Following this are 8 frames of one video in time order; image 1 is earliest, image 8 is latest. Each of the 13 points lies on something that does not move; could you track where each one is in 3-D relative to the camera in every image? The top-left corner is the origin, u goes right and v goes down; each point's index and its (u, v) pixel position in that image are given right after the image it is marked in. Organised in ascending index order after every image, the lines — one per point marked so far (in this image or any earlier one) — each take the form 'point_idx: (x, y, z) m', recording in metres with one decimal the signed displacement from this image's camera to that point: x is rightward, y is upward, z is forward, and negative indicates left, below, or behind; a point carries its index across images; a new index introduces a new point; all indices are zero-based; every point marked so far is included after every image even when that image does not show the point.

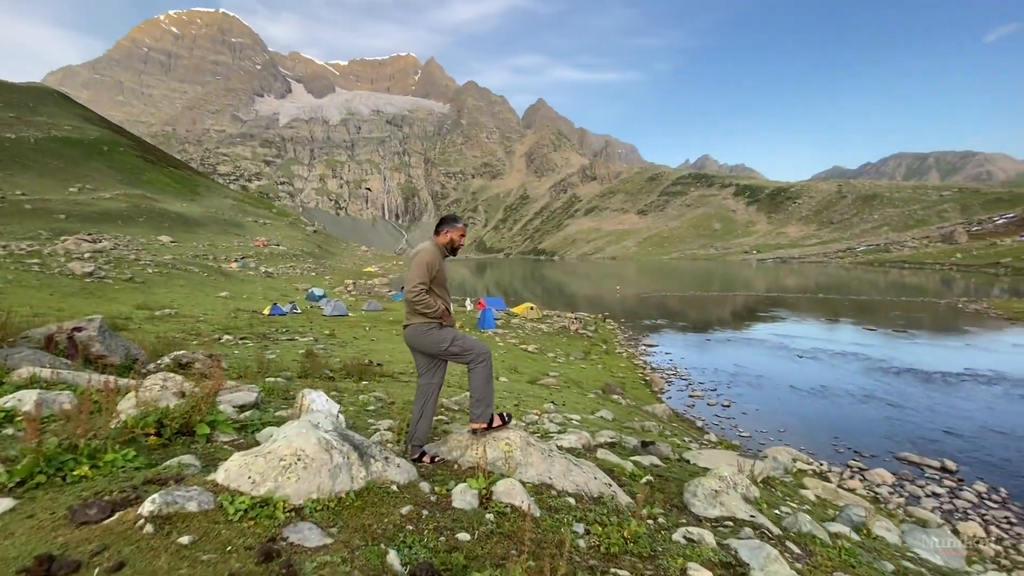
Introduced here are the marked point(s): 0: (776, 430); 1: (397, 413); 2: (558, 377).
0: (+10.2, -5.4, +18.7) m
1: (-1.4, -1.8, +6.8) m
2: (+1.9, -3.7, +20.1) m
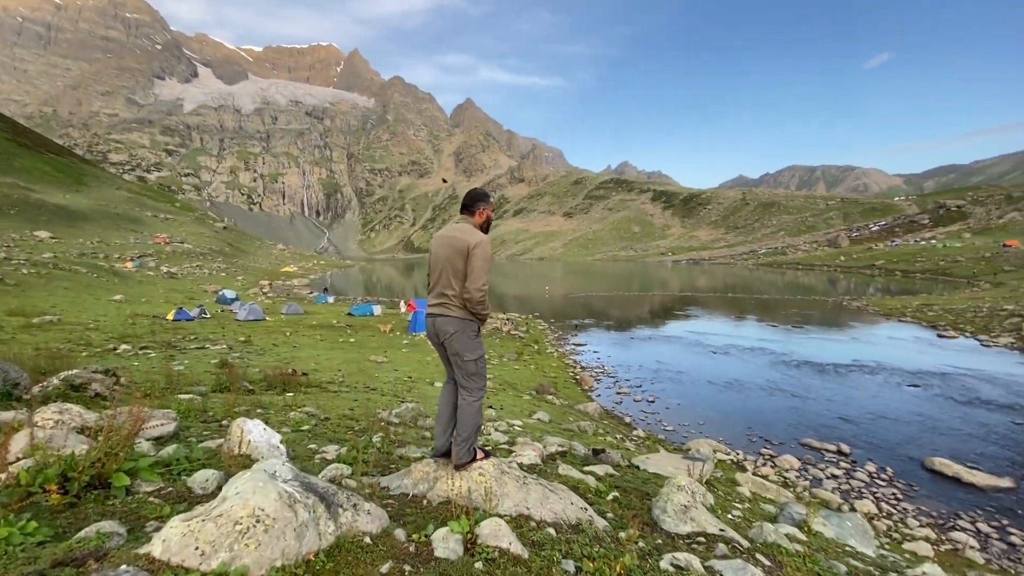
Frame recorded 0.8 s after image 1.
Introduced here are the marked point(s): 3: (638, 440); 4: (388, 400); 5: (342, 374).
0: (+7.6, -5.5, +19.8) m
1: (-2.1, -1.9, +6.4) m
2: (-0.8, -3.9, +20.0) m
3: (+3.9, -4.8, +15.5) m
4: (-3.2, -2.8, +12.1) m
5: (-5.8, -2.9, +16.5) m
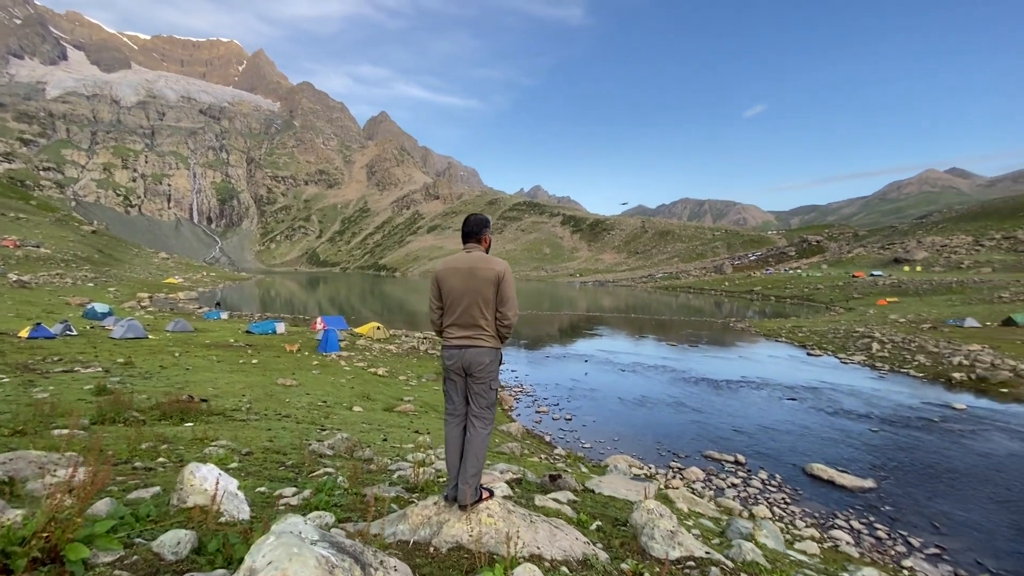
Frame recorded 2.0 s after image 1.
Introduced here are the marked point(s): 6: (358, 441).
0: (+4.3, -6.4, +20.7) m
1: (-2.7, -2.2, +5.8) m
2: (-4.0, -4.6, +19.4) m
3: (+1.5, -5.5, +15.8) m
4: (-4.8, -3.2, +11.2) m
5: (-8.3, -3.5, +15.0) m
6: (-2.7, -2.7, +8.5) m
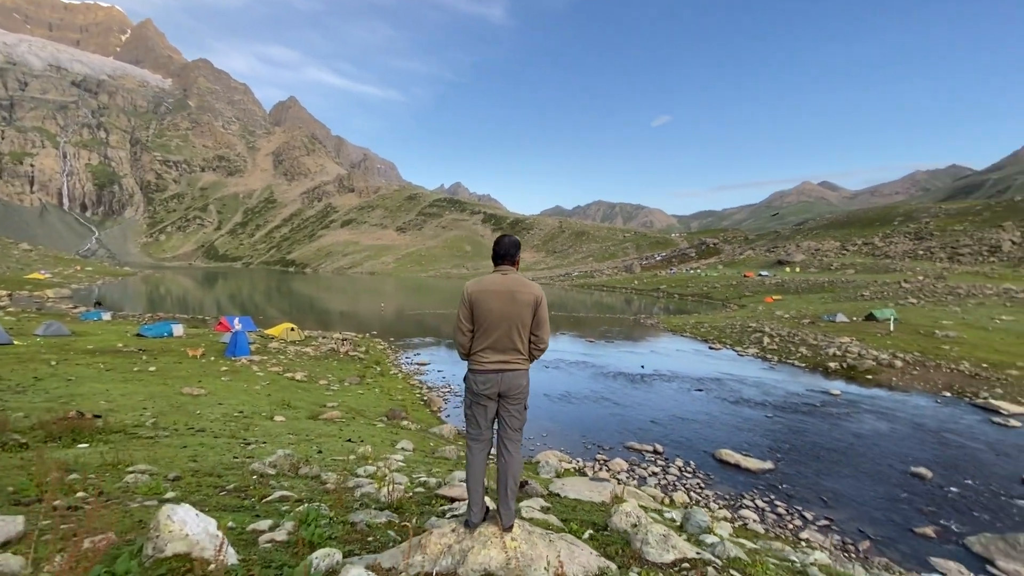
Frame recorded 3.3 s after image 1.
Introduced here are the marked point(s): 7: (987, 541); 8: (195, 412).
0: (+1.2, -6.5, +21.2) m
1: (-3.1, -2.3, +5.3) m
2: (-6.7, -4.6, +18.5) m
3: (-0.6, -5.6, +15.9) m
4: (-6.1, -3.3, +10.3) m
5: (-10.1, -3.5, +13.5) m
6: (-3.5, -2.8, +8.0) m
7: (+12.7, -6.7, +13.0) m
8: (-9.4, -3.7, +14.2) m
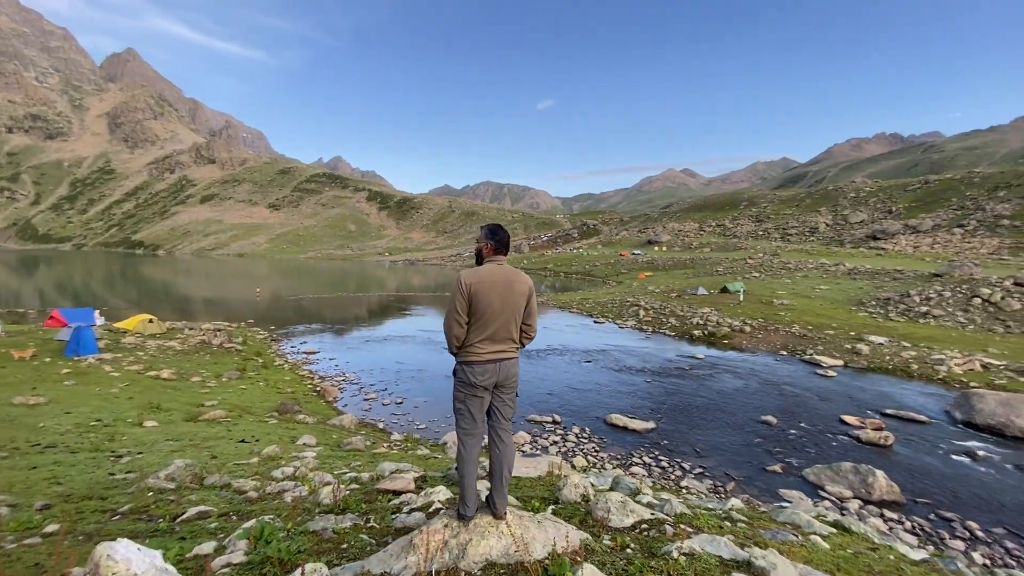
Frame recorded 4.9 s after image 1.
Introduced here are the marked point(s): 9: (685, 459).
0: (-3.0, -5.7, +21.2) m
1: (-3.7, -2.2, +4.6) m
2: (-10.1, -4.1, +16.7) m
3: (-3.6, -5.0, +15.6) m
4: (-7.7, -3.1, +8.8) m
5: (-12.3, -3.3, +11.0) m
6: (-4.6, -2.6, +7.1) m
7: (+10.1, -6.0, +15.9) m
8: (-11.8, -3.4, +11.9) m
9: (+6.4, -6.3, +17.7) m
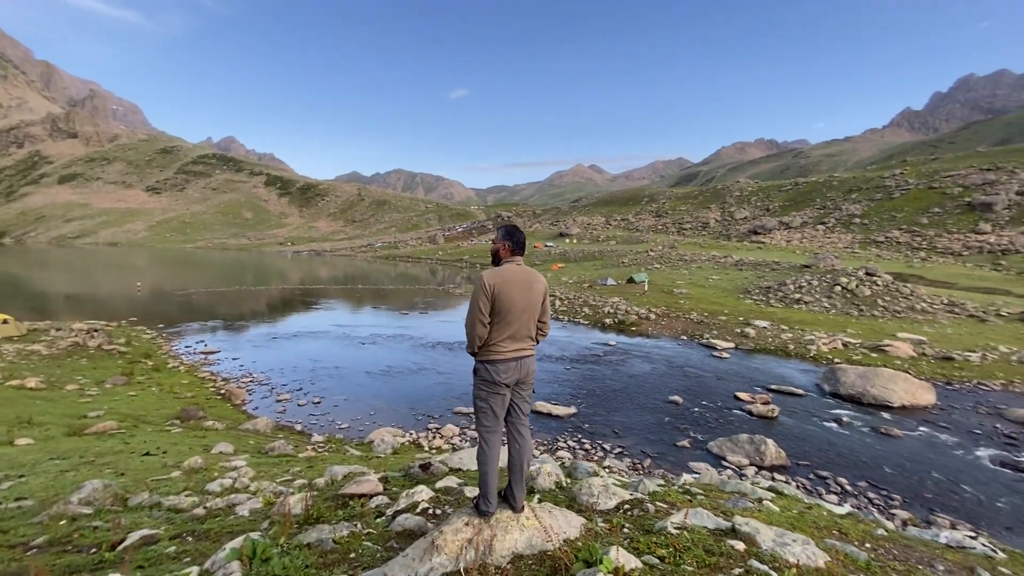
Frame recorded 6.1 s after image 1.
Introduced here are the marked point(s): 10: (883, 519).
0: (-6.1, -5.4, +20.5) m
1: (-3.9, -2.2, +4.0) m
2: (-12.4, -4.0, +14.8) m
3: (-5.8, -4.8, +14.9) m
4: (-8.6, -3.1, +7.4) m
5: (-13.5, -3.2, +8.7) m
6: (-5.3, -2.6, +6.3) m
7: (+7.7, -5.6, +17.6) m
8: (-13.1, -3.3, +9.8) m
9: (+3.7, -6.0, +18.8) m
10: (+6.1, -3.8, +7.8) m
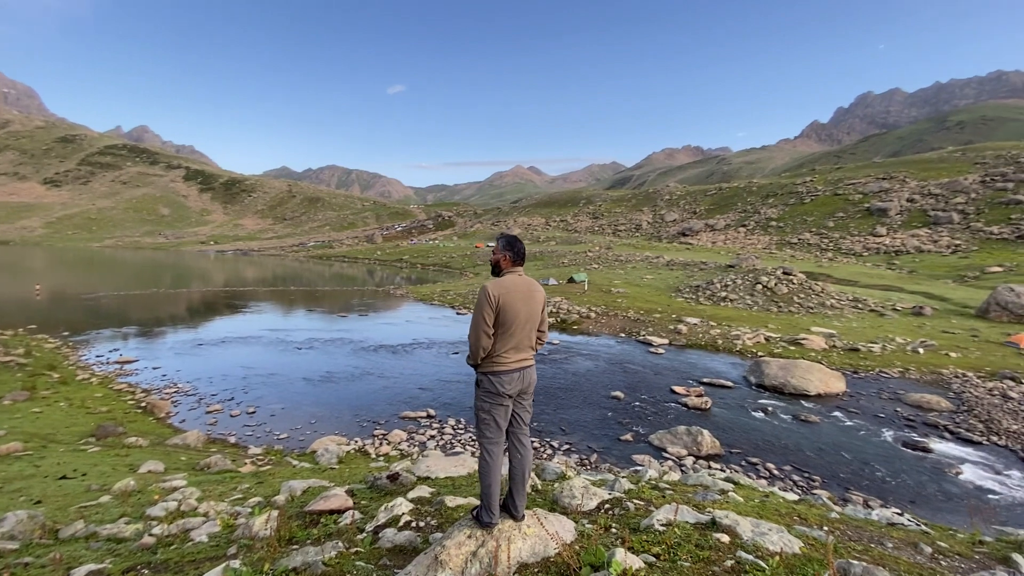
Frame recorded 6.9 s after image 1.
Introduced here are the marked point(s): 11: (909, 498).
0: (-8.3, -5.5, +19.6) m
1: (-4.0, -2.3, +3.5) m
2: (-13.8, -4.1, +13.2) m
3: (-7.2, -4.9, +14.1) m
4: (-9.1, -3.2, +6.4) m
5: (-14.2, -3.4, +7.0) m
6: (-5.7, -2.7, +5.6) m
7: (+5.8, -5.6, +18.5) m
8: (-13.9, -3.5, +8.1) m
9: (+1.7, -6.0, +19.1) m
10: (+5.4, -3.8, +8.5) m
11: (+11.7, -6.2, +14.2) m
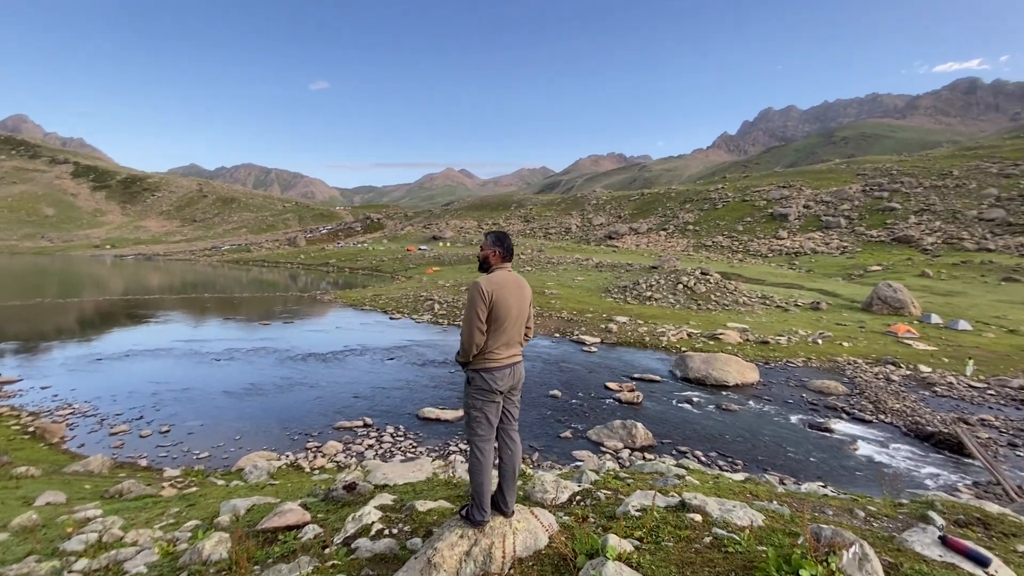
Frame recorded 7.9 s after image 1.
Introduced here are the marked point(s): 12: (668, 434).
0: (-10.6, -5.7, +18.3) m
1: (-4.1, -2.3, +2.9) m
2: (-15.1, -4.4, +11.1) m
3: (-8.8, -5.1, +12.9) m
4: (-9.5, -3.3, +5.0) m
5: (-14.6, -3.6, +5.0) m
6: (-6.1, -2.7, +4.8) m
7: (+3.5, -5.6, +19.1) m
8: (-14.5, -3.7, +6.1) m
9: (-0.6, -6.1, +19.2) m
10: (+4.5, -3.7, +9.2) m
11: (+10.0, -6.1, +15.7) m
12: (+6.3, -5.9, +19.4) m
